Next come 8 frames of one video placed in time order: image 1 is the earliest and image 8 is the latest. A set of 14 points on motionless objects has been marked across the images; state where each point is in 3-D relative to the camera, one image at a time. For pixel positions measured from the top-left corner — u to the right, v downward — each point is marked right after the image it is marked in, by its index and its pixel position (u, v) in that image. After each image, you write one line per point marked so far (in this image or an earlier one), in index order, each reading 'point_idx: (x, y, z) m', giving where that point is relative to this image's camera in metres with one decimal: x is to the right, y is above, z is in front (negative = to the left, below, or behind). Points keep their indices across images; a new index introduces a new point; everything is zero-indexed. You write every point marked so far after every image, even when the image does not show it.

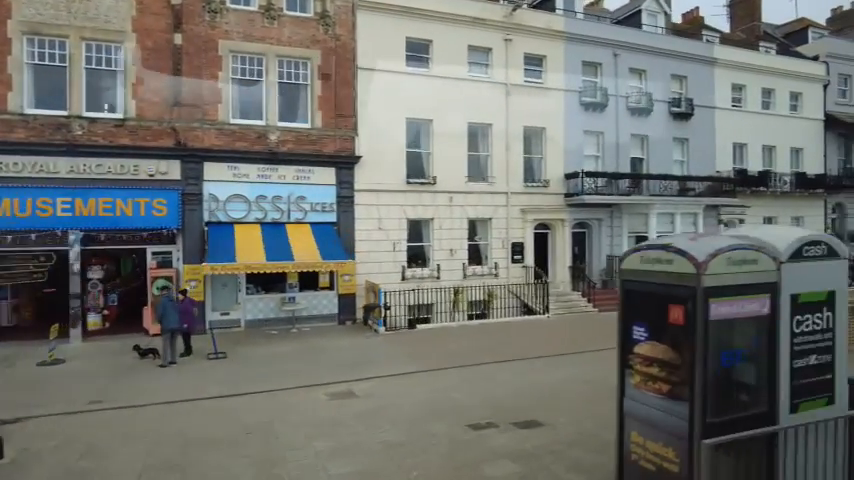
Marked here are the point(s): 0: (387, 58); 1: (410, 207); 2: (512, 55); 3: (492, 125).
0: (-2.1, +9.3, +17.7) m
1: (-1.1, +1.8, +18.0) m
2: (+4.7, +10.4, +19.2) m
3: (+3.5, +6.4, +19.0) m
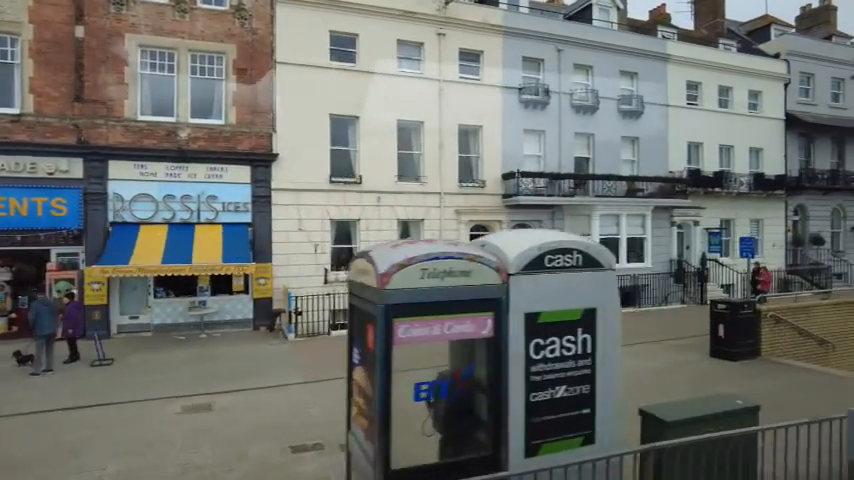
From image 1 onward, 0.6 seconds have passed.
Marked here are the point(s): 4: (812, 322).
0: (-5.8, +9.2, +17.0) m
1: (-4.9, +1.7, +17.3) m
2: (+1.0, +10.3, +18.5) m
3: (-0.2, +6.3, +18.3) m
4: (+14.9, -3.2, +13.1) m
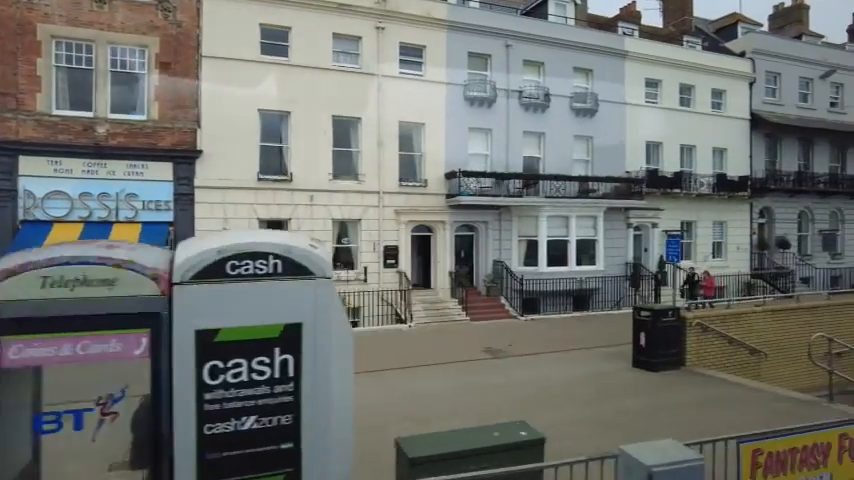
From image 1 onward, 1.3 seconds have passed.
0: (-9.0, +9.2, +16.4) m
1: (-8.1, +1.7, +16.7) m
2: (-2.2, +10.2, +17.9) m
3: (-3.4, +6.2, +17.7) m
4: (+11.6, -3.3, +12.5) m
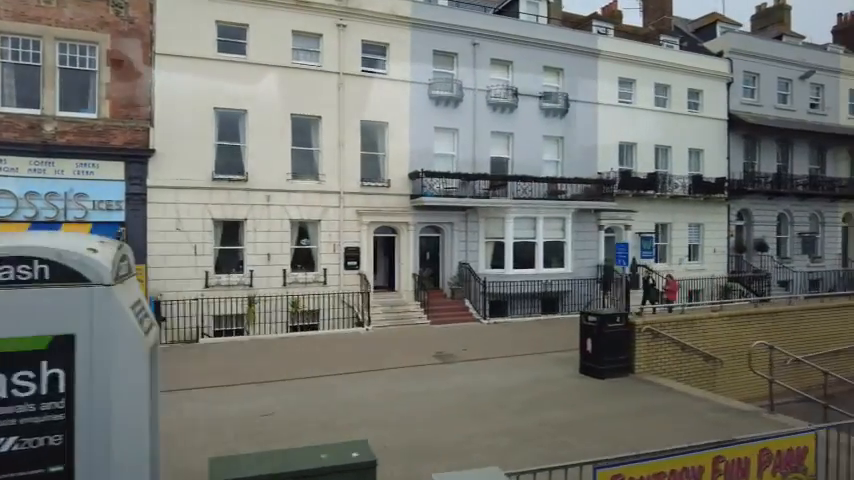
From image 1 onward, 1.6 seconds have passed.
0: (-10.9, +9.2, +16.1) m
1: (-10.0, +1.6, +16.3) m
2: (-4.1, +10.1, +17.6) m
3: (-5.4, +6.2, +17.4) m
4: (+9.7, -3.4, +12.1) m
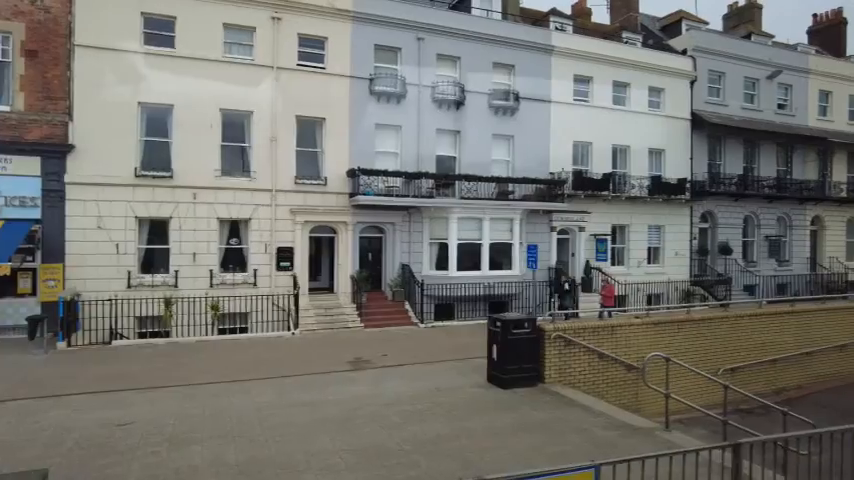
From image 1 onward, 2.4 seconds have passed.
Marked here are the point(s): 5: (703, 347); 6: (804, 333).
0: (-14.0, +9.3, +15.5) m
1: (-13.2, +1.7, +15.7) m
2: (-7.2, +10.2, +17.0) m
3: (-8.5, +6.2, +16.8) m
4: (+6.5, -3.5, +11.5) m
5: (+10.0, -3.9, +12.4) m
6: (+15.5, -3.8, +14.0) m
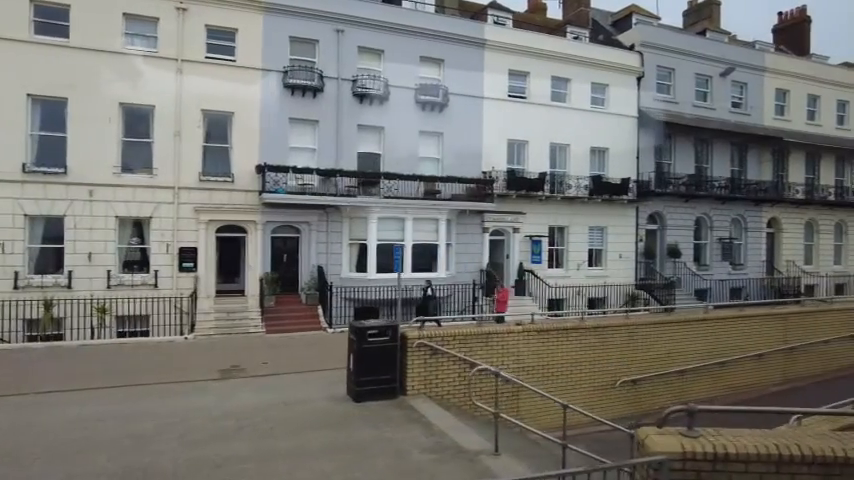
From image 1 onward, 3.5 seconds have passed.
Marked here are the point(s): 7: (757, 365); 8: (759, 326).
0: (-18.2, +9.3, +14.8) m
1: (-17.4, +1.7, +15.0) m
2: (-11.4, +10.2, +16.3) m
3: (-12.7, +6.2, +16.0) m
4: (+2.2, -3.5, +10.7) m
5: (+5.8, -3.9, +11.6) m
6: (+11.2, -3.9, +13.1) m
7: (+13.2, -5.0, +13.6) m
8: (+13.4, -3.5, +13.8) m
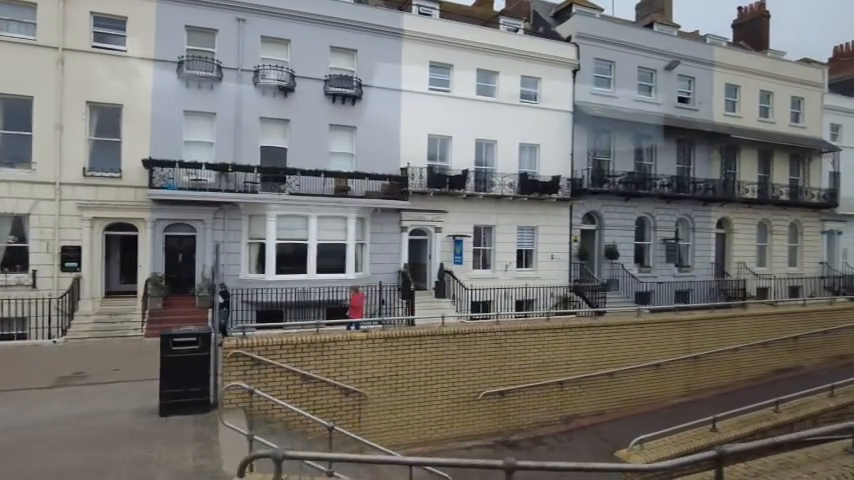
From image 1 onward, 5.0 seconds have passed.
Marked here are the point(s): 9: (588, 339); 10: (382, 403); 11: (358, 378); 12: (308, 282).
0: (-22.9, +9.4, +14.0) m
1: (-22.2, +1.8, +14.2) m
2: (-16.1, +10.2, +15.4) m
3: (-17.4, +6.3, +15.2) m
4: (-2.6, -3.5, +9.8) m
5: (+1.0, -3.9, +10.7) m
6: (+6.4, -3.9, +12.2) m
7: (+8.4, -5.0, +12.7) m
8: (+8.7, -3.5, +12.8) m
9: (+5.6, -3.5, +12.0) m
10: (-1.3, -4.8, +10.2) m
11: (-1.9, -4.0, +10.0) m
12: (-5.8, -2.0, +17.4) m
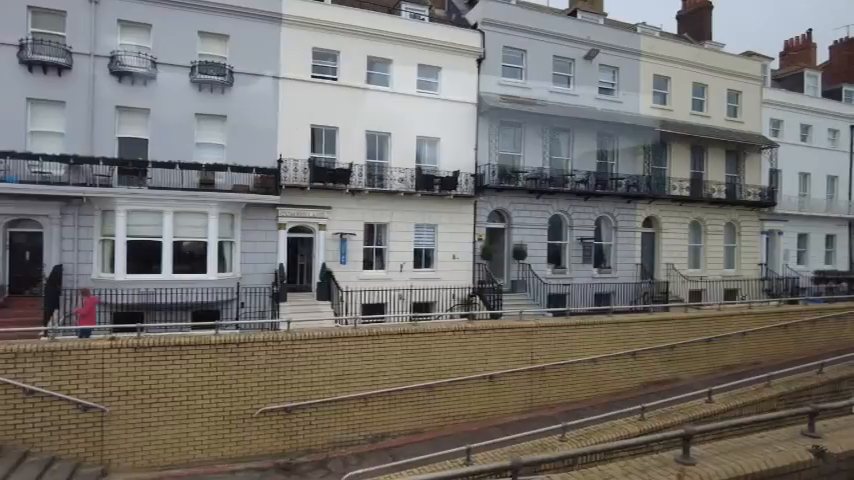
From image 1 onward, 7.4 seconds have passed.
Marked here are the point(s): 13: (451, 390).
0: (-29.2, +9.6, +13.0) m
1: (-28.5, +2.0, +13.1) m
2: (-22.3, +10.4, +14.4) m
3: (-23.7, +6.5, +14.2) m
4: (-8.9, -3.4, +8.7) m
5: (-5.4, -3.8, +9.5) m
6: (+0.1, -3.9, +11.0) m
7: (+2.1, -4.9, +11.4) m
8: (+2.3, -3.5, +11.6) m
9: (-0.7, -3.4, +10.8) m
10: (-7.6, -4.7, +9.0) m
11: (-8.3, -3.9, +8.8) m
12: (-12.0, -1.9, +16.3) m
13: (+0.9, -4.9, +11.1) m
